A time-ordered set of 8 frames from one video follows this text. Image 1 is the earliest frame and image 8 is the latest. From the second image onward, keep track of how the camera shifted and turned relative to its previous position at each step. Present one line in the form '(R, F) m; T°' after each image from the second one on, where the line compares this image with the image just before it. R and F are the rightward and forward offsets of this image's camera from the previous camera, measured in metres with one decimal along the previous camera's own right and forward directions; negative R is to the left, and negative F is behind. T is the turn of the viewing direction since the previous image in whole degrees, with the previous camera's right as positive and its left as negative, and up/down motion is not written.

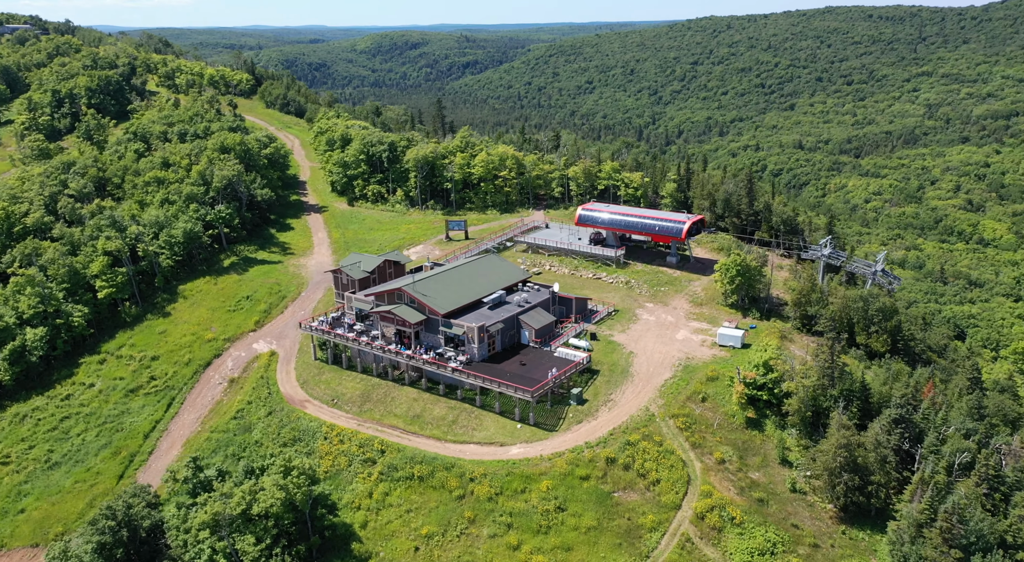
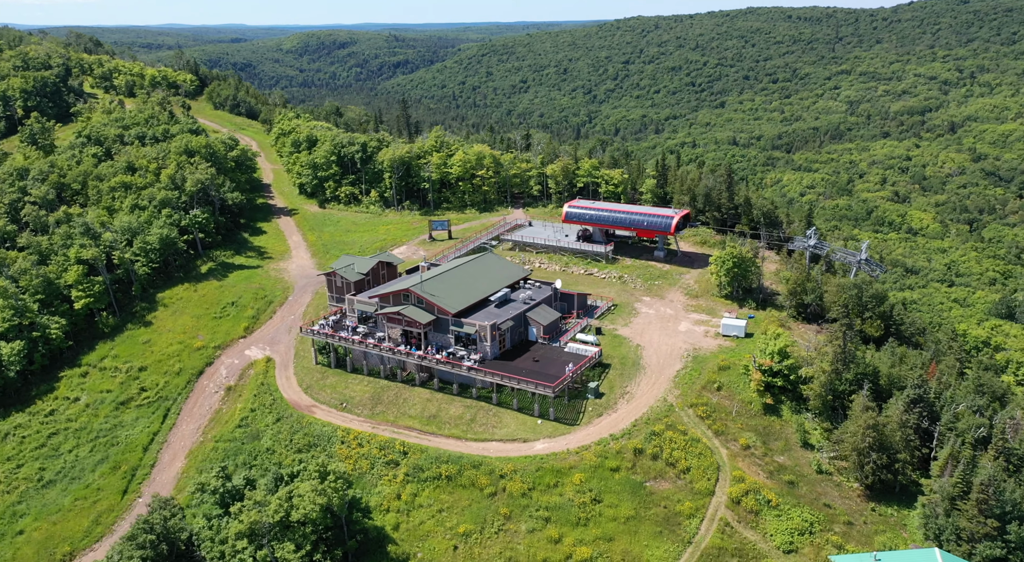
(-4.0, 0.0) m; +4°
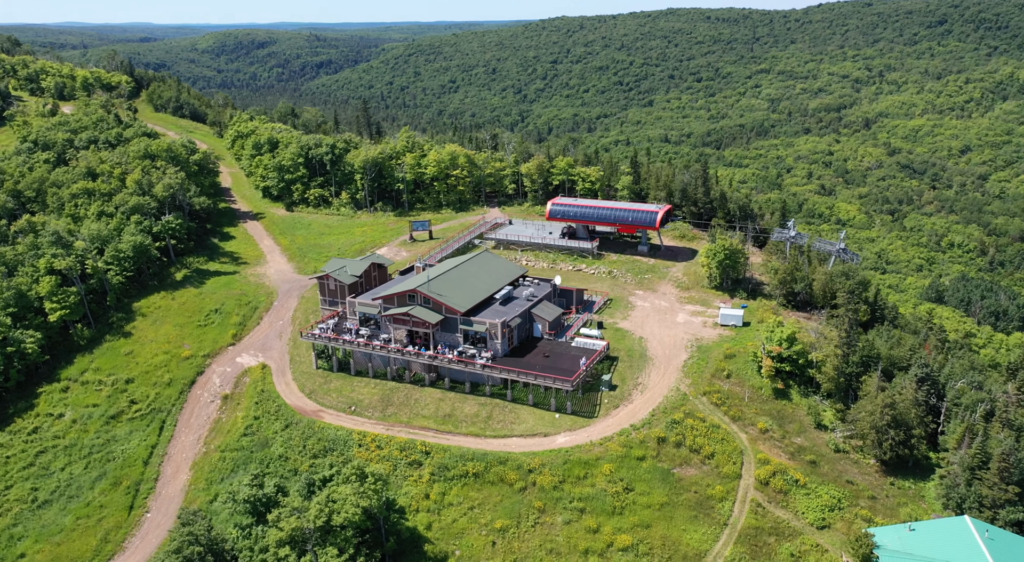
(-4.1, -0.1) m; +5°
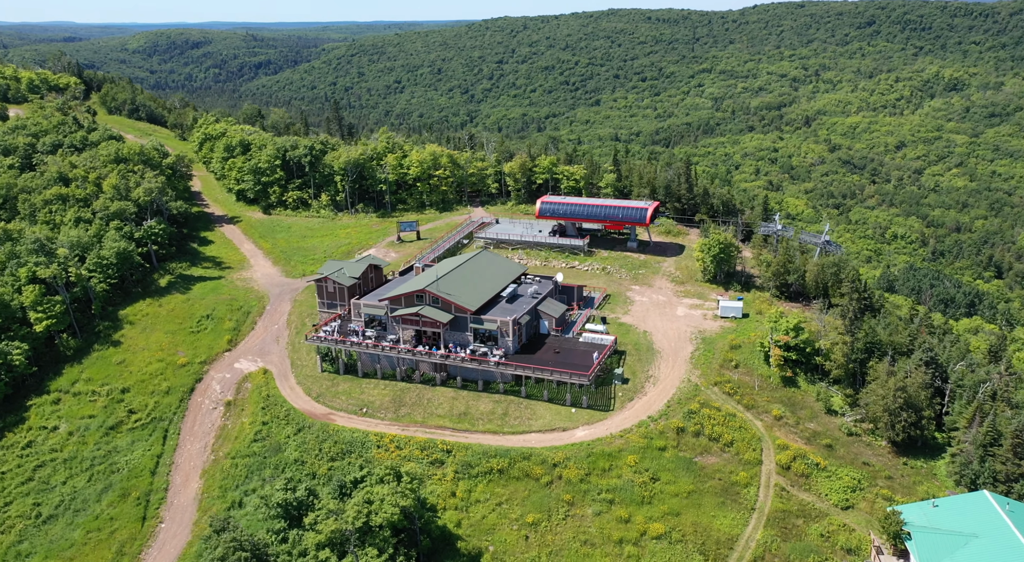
(-3.3, -0.2) m; +3°
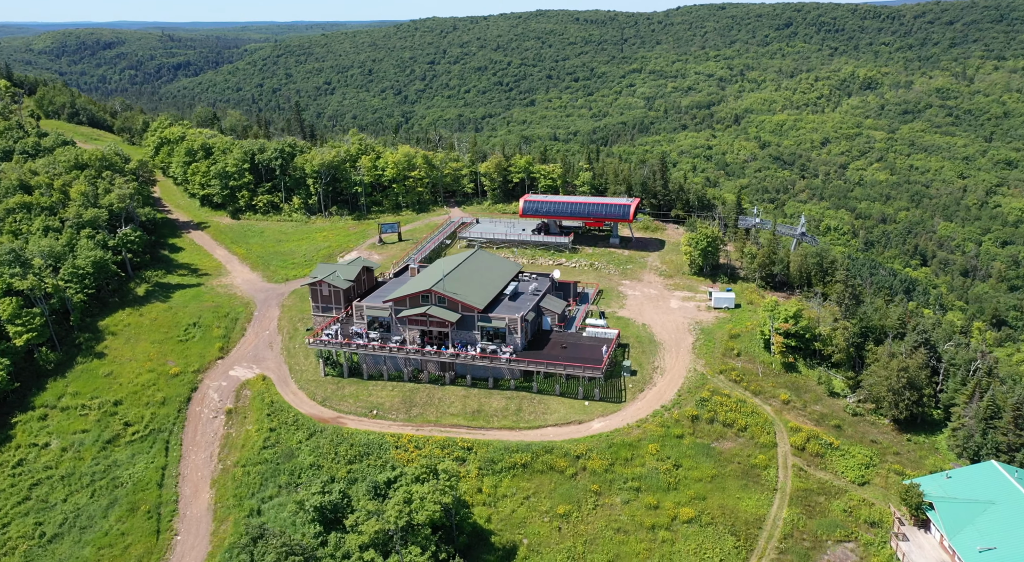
(-3.8, -0.4) m; +4°
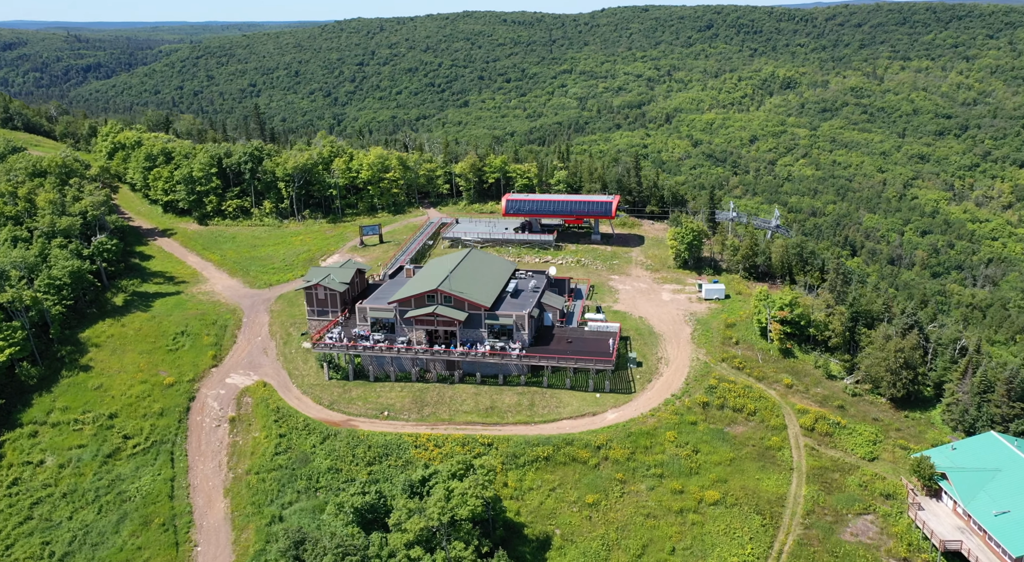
(-3.9, -0.5) m; +4°
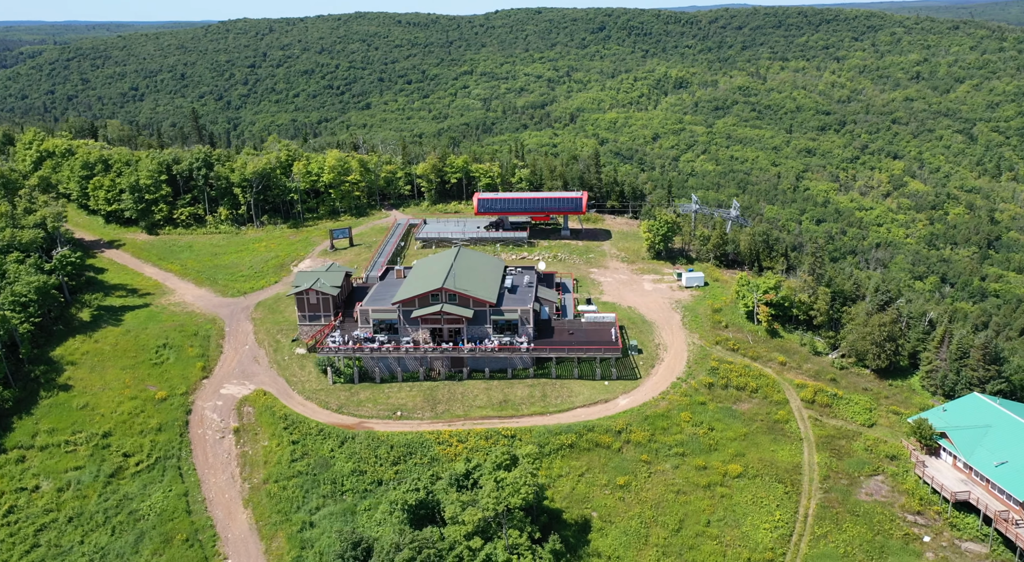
(-5.4, -0.8) m; +6°
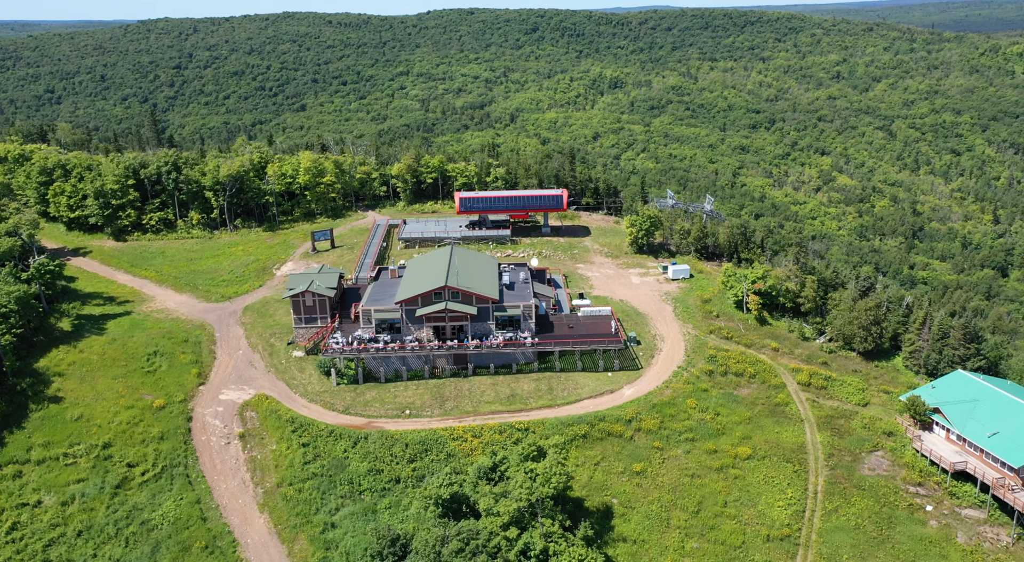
(-3.5, -0.7) m; +4°
